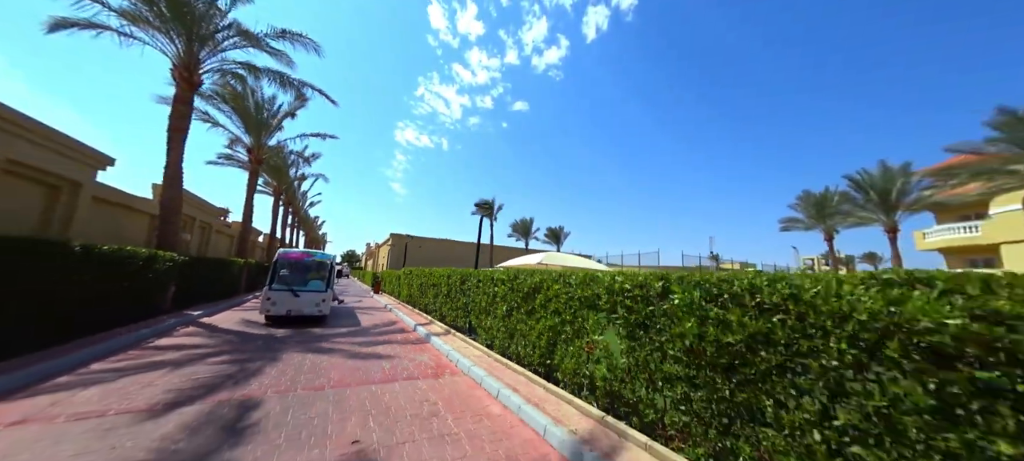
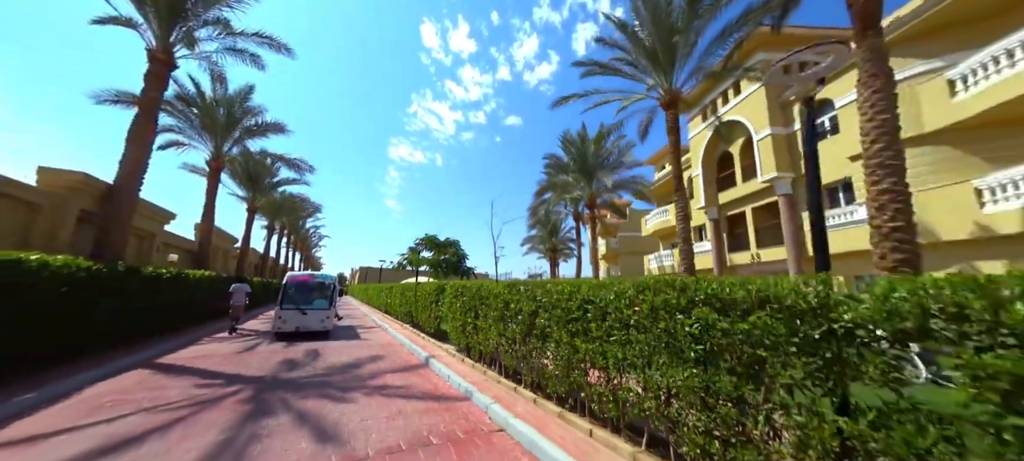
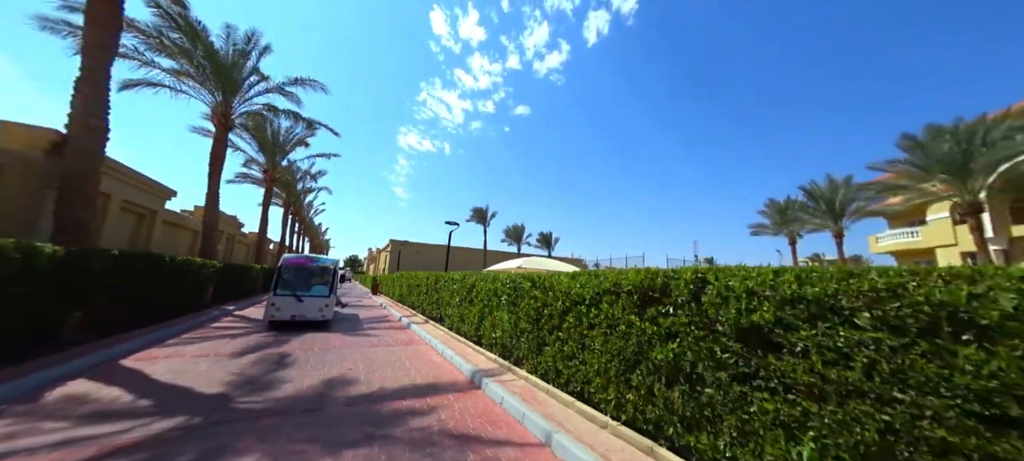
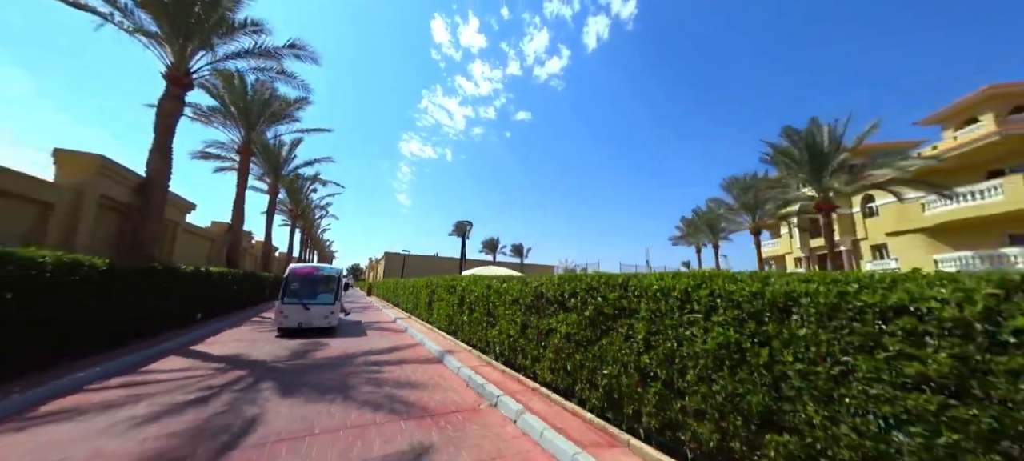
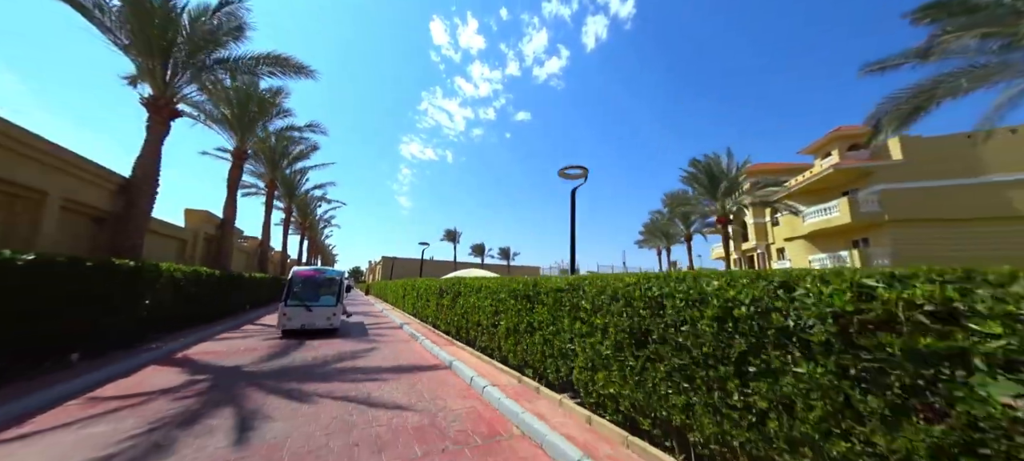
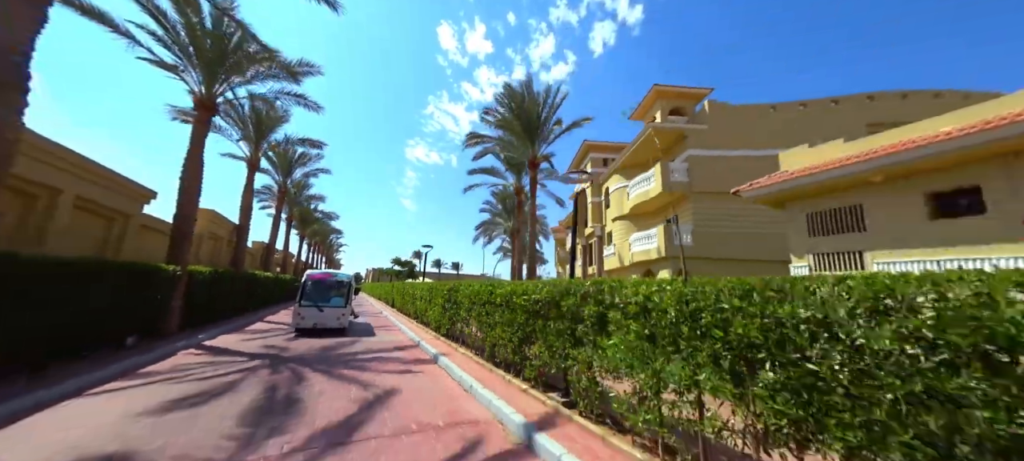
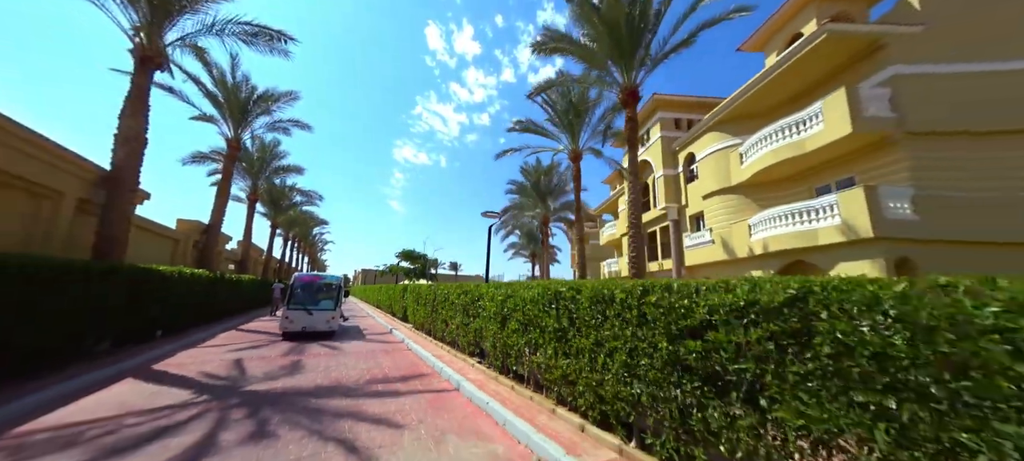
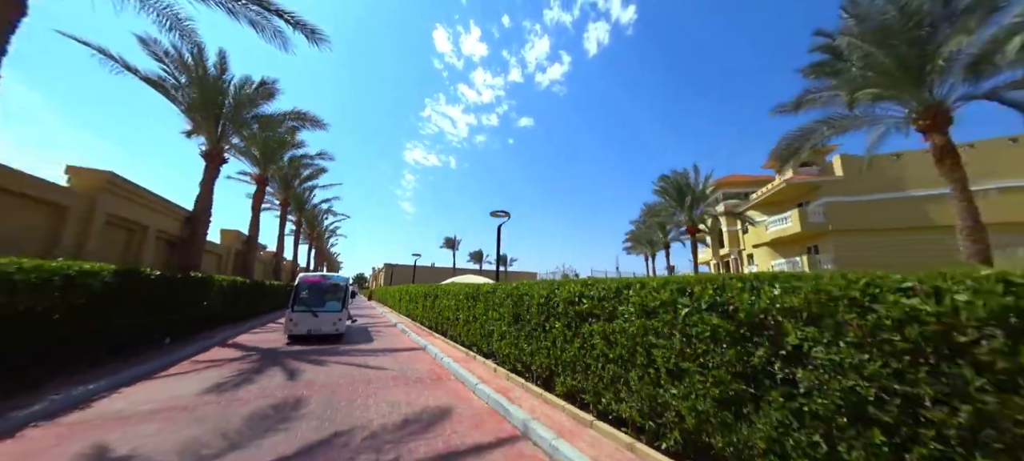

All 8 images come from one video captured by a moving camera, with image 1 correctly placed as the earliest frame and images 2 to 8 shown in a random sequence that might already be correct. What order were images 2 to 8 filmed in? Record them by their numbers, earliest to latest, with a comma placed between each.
3, 4, 5, 8, 2, 7, 6
